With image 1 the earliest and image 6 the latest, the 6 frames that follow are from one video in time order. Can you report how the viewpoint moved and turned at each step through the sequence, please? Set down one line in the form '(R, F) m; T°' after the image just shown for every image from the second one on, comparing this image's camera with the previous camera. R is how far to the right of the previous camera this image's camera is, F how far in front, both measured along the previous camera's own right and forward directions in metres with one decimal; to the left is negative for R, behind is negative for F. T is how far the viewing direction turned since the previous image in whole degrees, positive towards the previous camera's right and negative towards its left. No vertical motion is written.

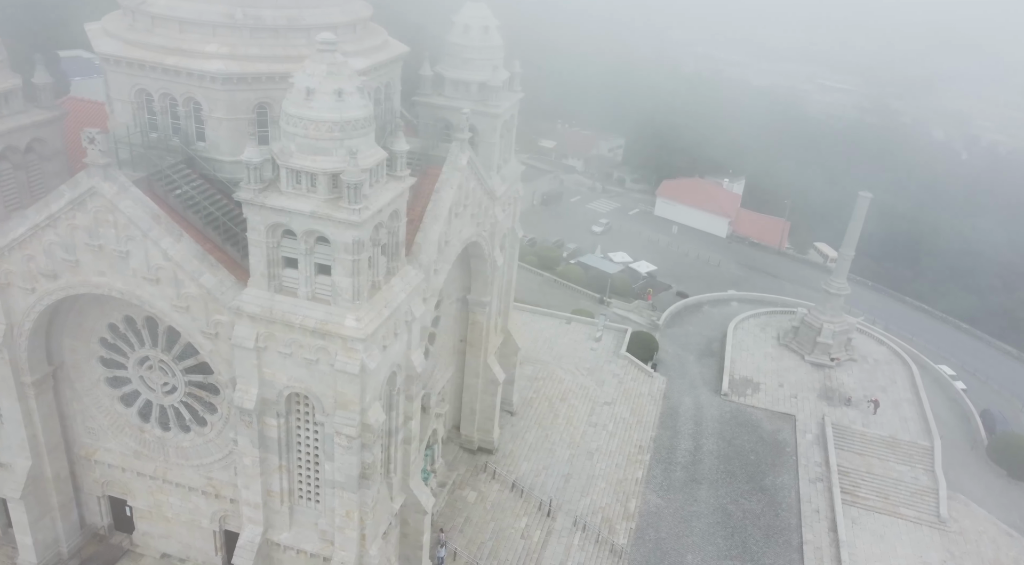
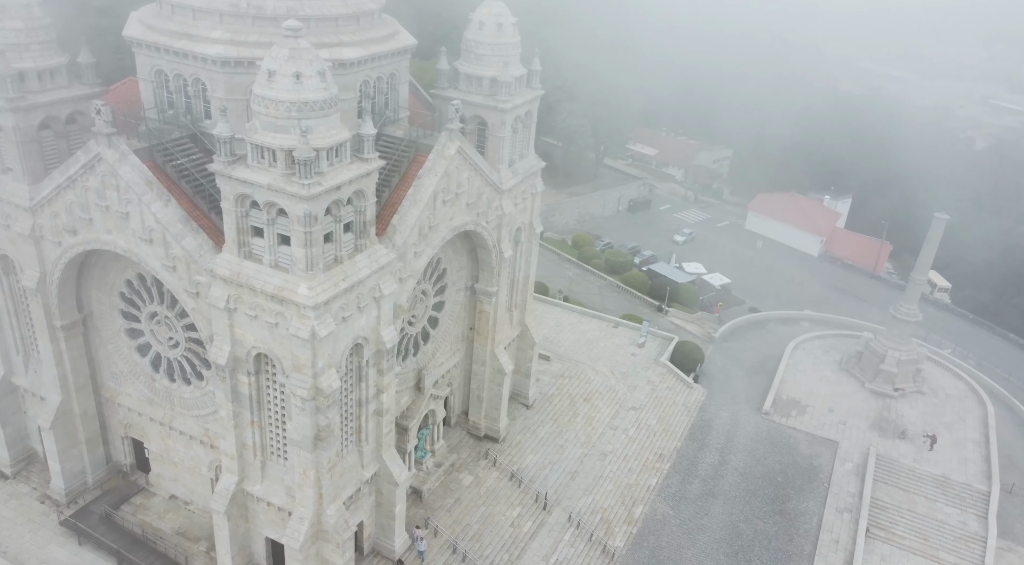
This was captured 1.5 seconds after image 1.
(+5.5, -0.3) m; -10°
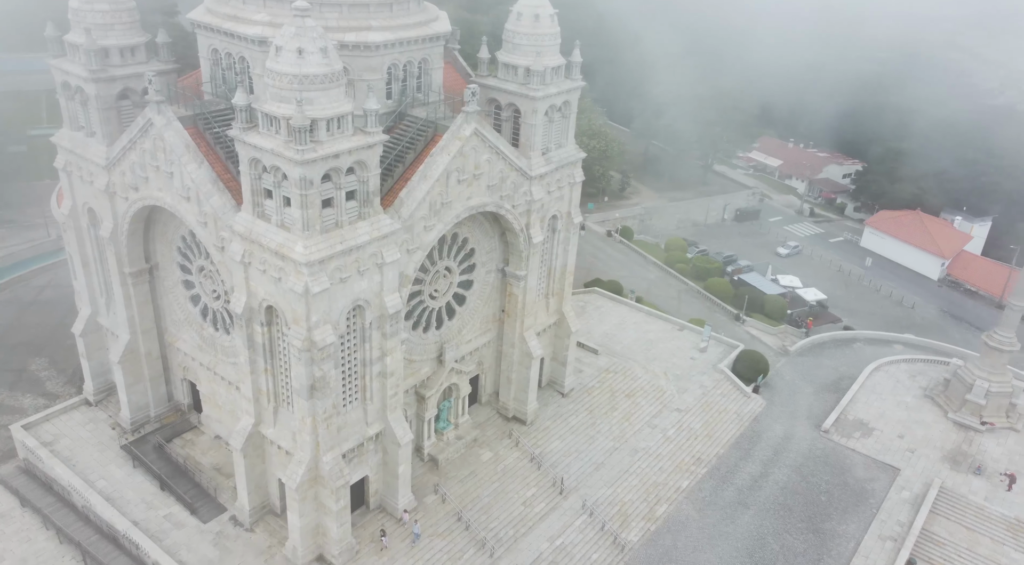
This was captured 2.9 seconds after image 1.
(+5.5, -0.6) m; -11°
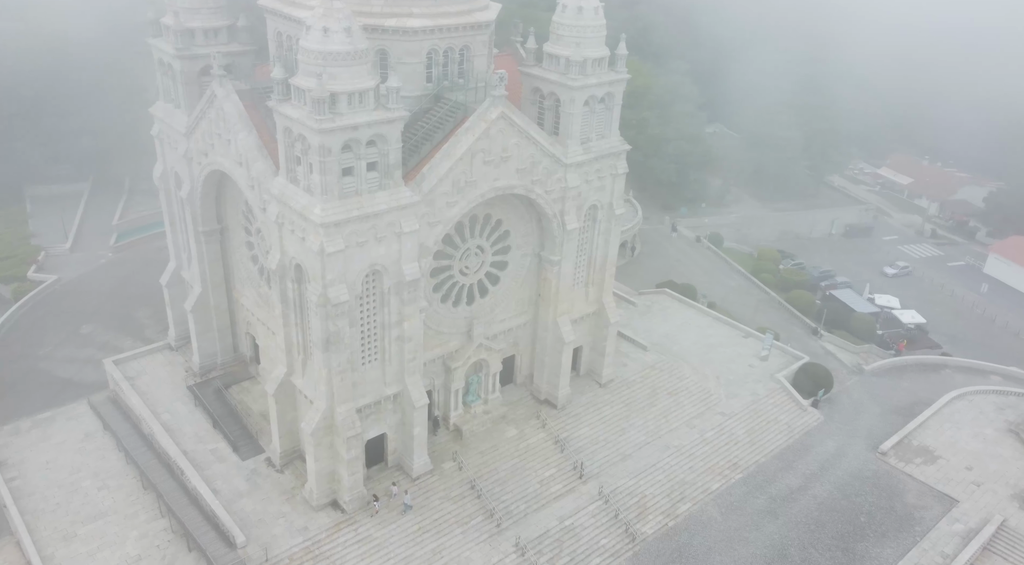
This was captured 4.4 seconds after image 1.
(+5.2, -0.8) m; -10°
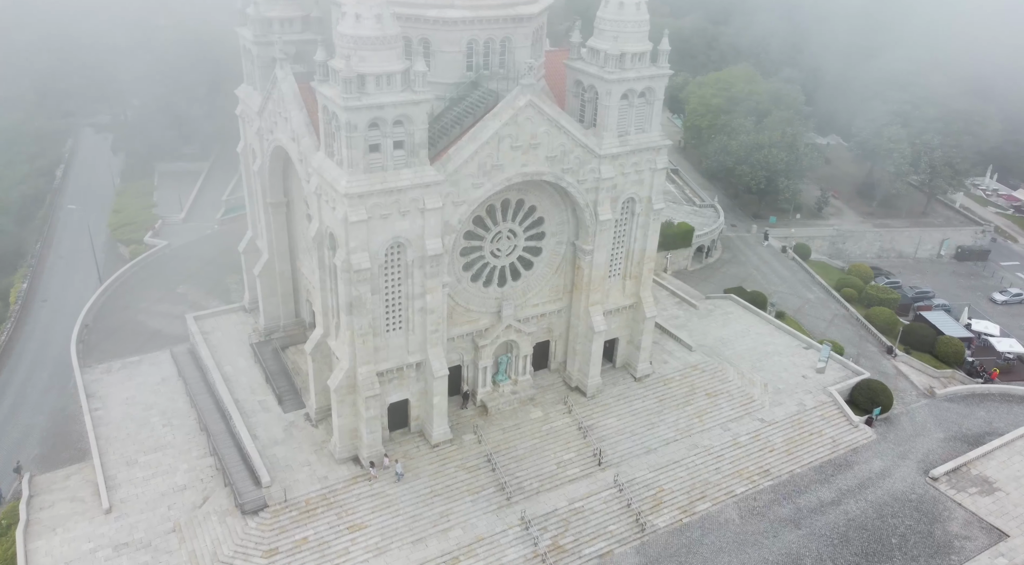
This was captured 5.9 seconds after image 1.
(+5.1, -1.0) m; -10°
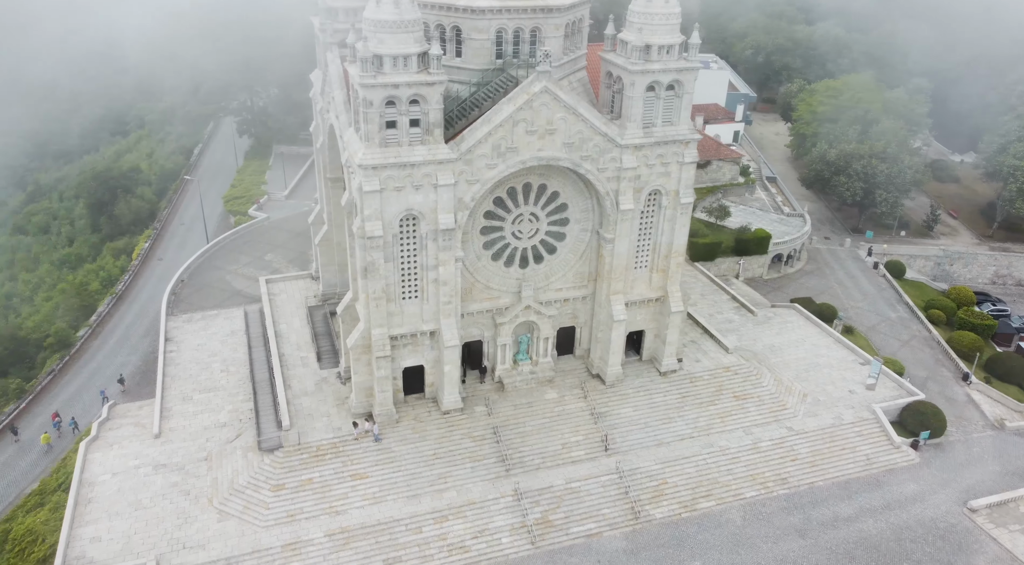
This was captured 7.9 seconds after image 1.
(+6.7, -0.8) m; -11°
